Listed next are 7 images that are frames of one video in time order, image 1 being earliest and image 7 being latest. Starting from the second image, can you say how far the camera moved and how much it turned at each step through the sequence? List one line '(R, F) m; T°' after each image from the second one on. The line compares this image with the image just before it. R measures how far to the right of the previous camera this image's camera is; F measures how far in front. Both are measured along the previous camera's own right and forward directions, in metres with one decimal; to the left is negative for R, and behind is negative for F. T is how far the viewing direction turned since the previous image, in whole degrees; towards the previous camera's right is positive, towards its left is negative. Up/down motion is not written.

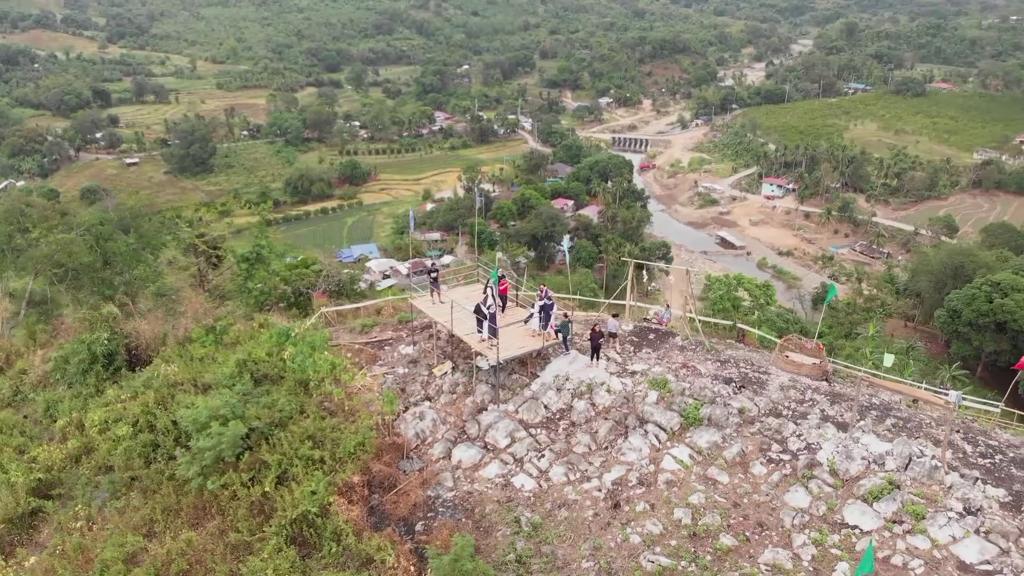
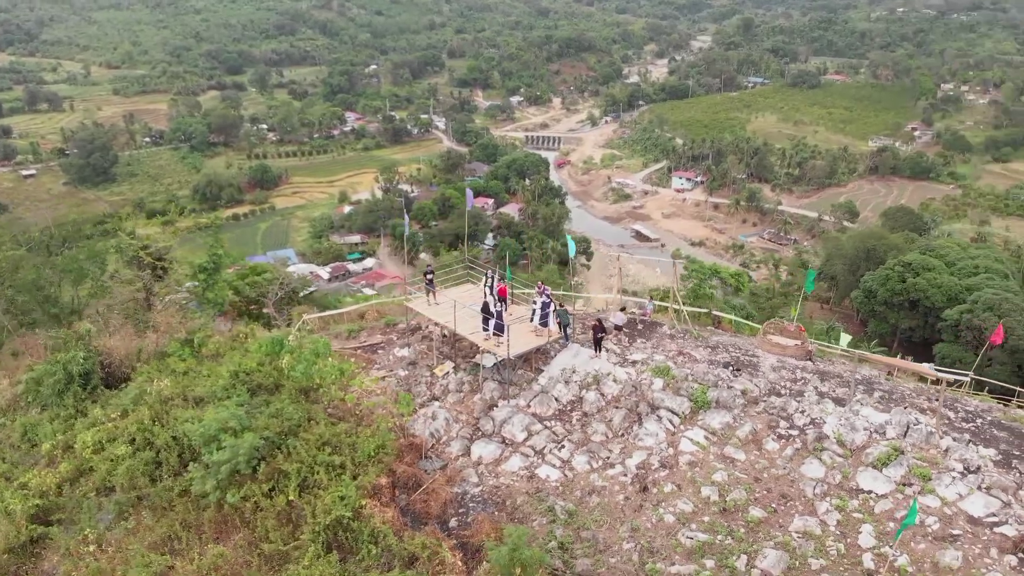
(-1.0, -0.2) m; +6°
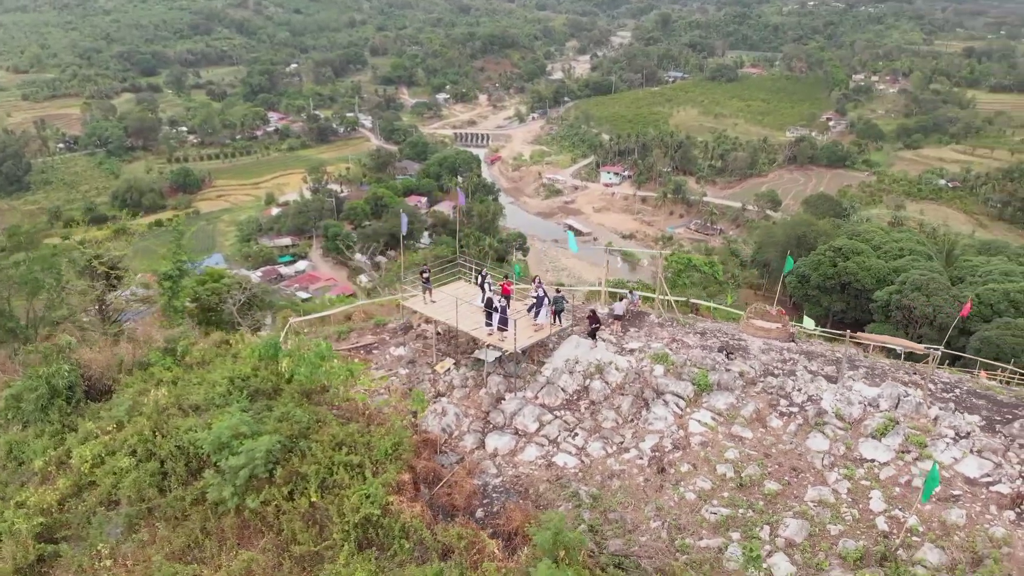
(-0.8, -0.2) m; +5°
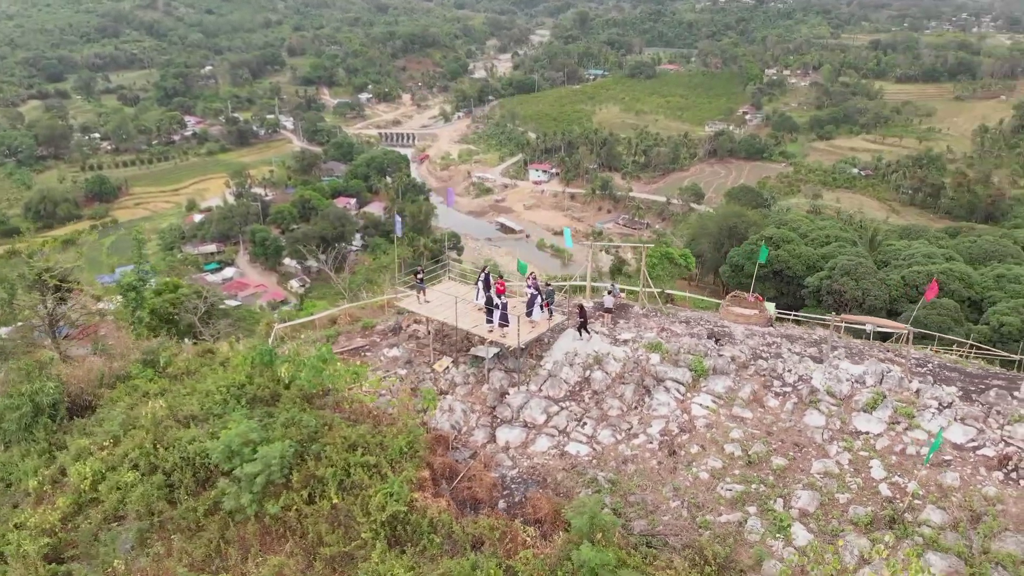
(-0.8, -0.2) m; +5°
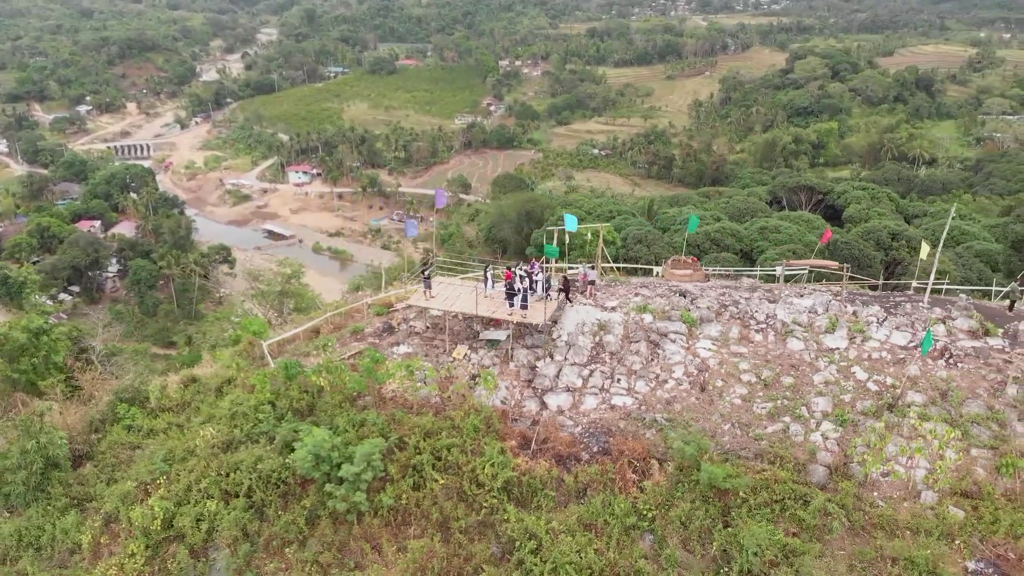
(-3.2, -0.5) m; +17°
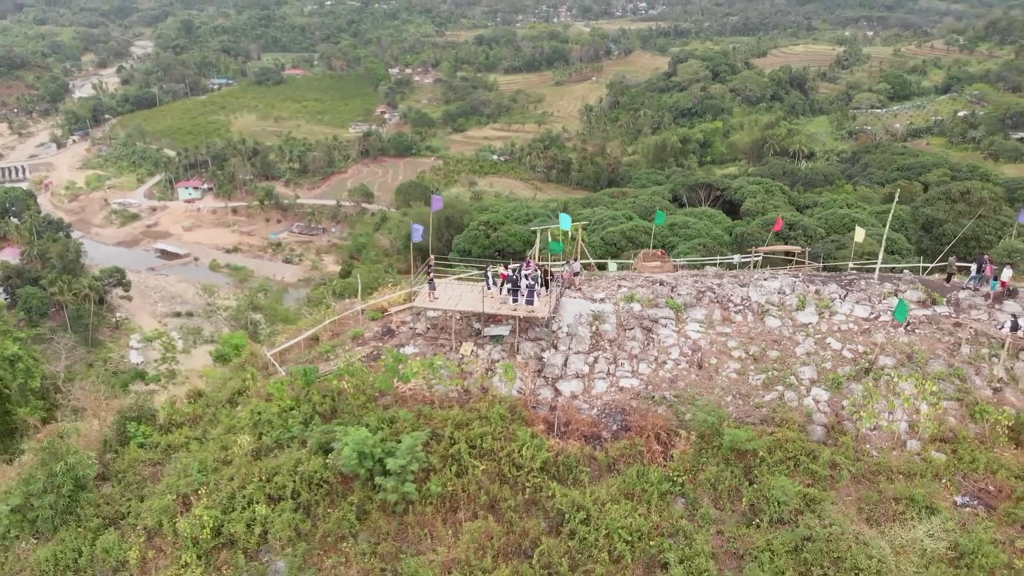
(-1.4, -0.5) m; +7°
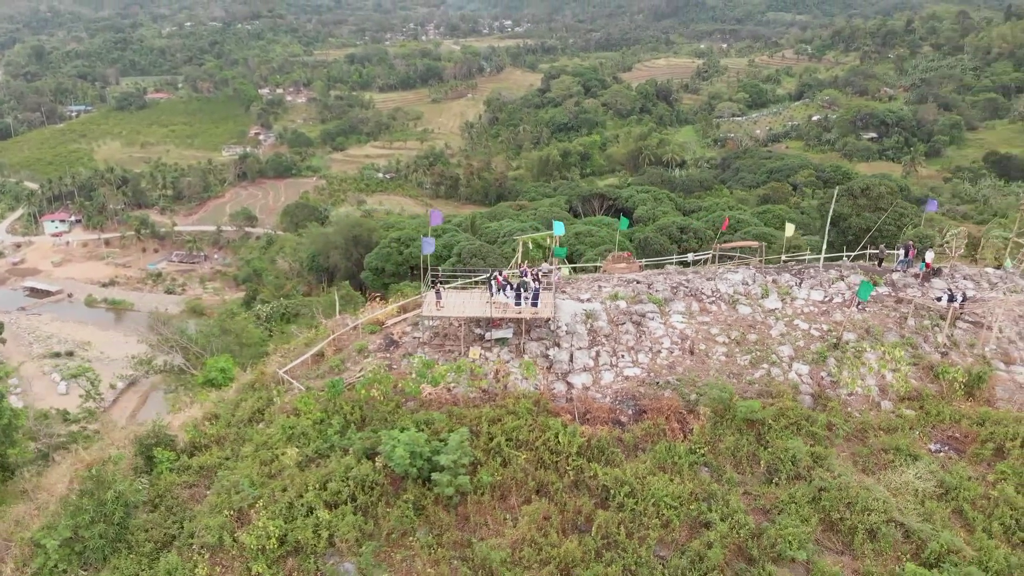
(-1.8, -0.7) m; +8°
